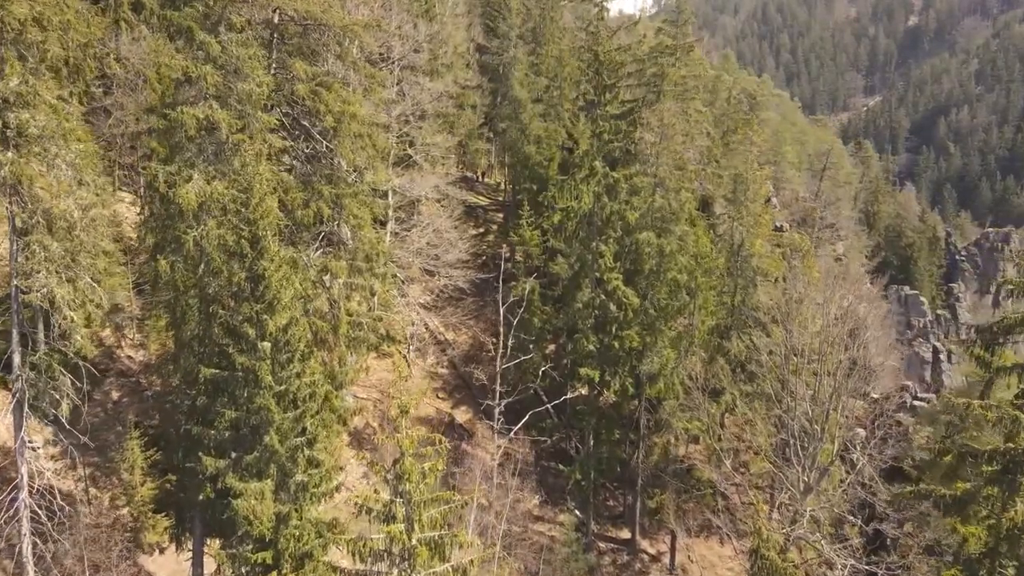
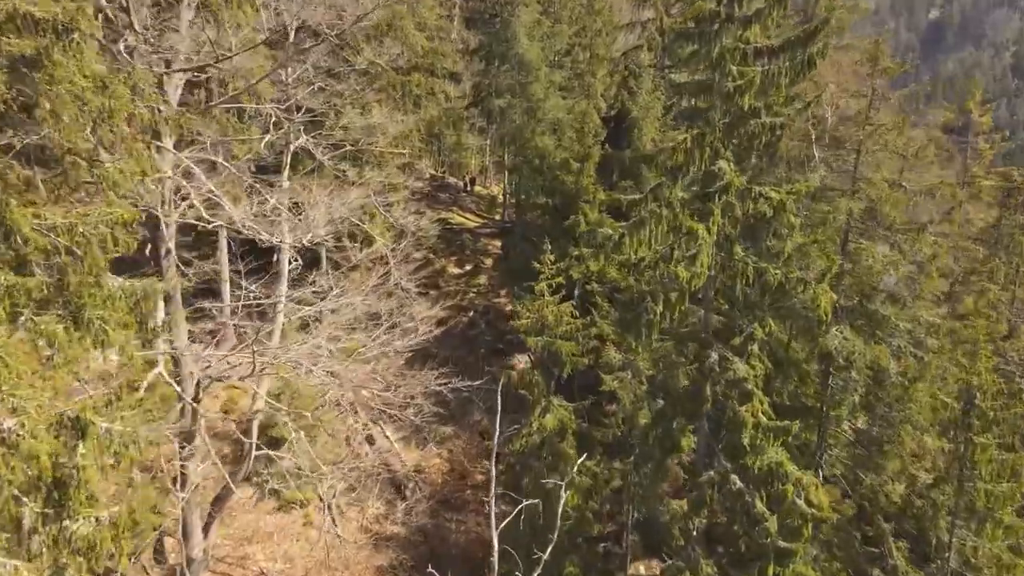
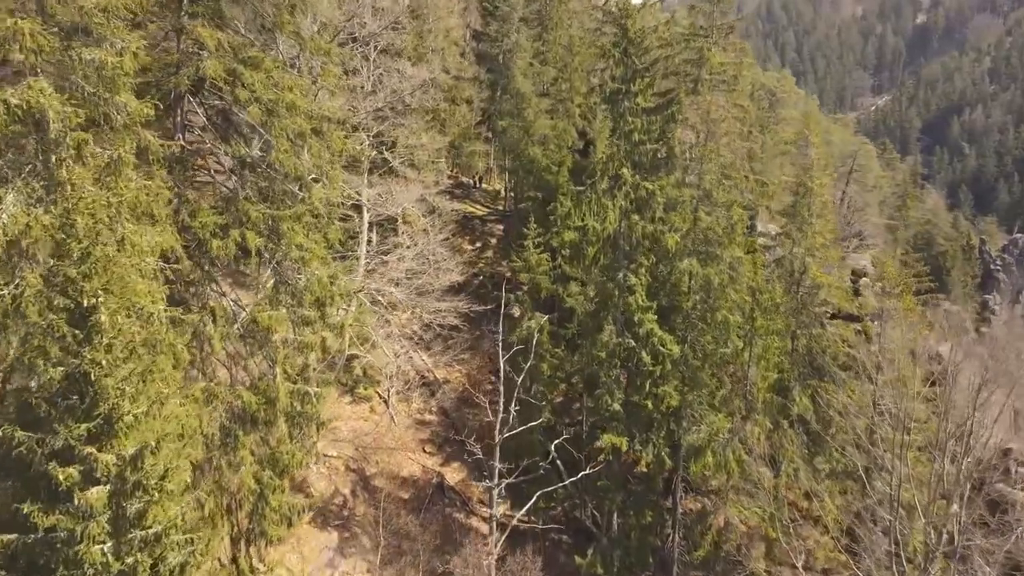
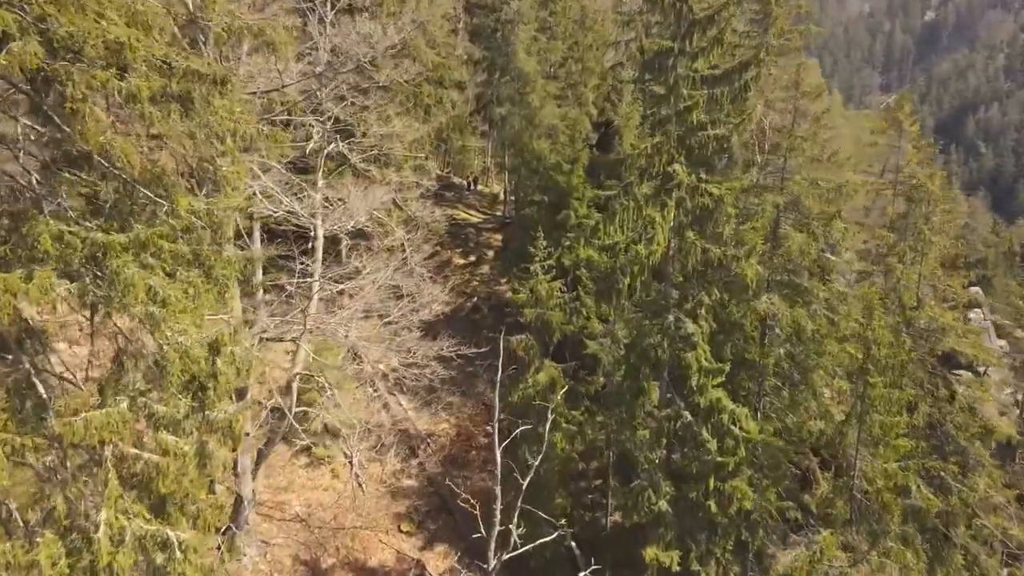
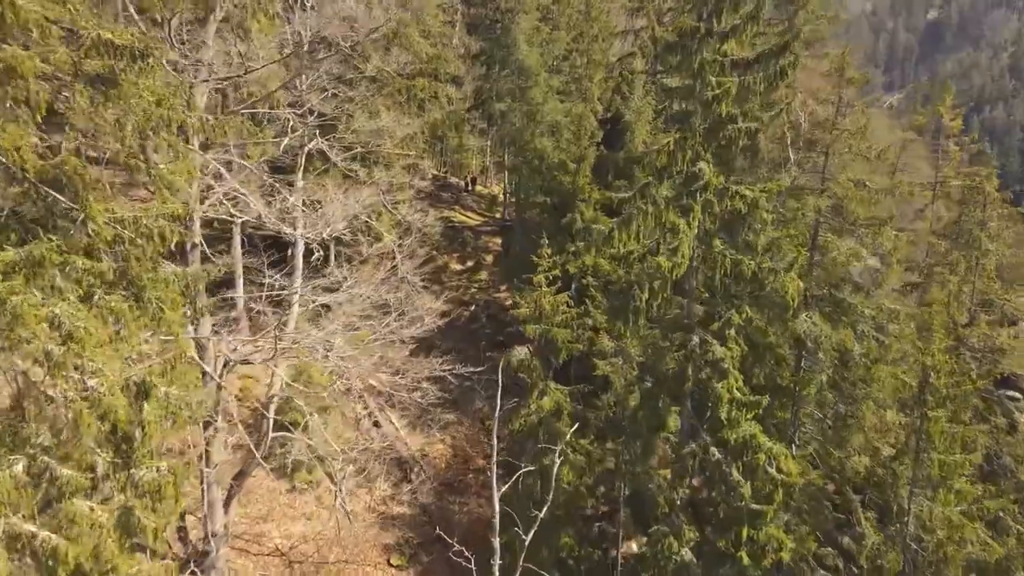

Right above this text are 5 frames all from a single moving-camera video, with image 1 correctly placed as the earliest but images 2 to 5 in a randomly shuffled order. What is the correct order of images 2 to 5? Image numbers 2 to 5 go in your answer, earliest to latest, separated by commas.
3, 4, 5, 2
